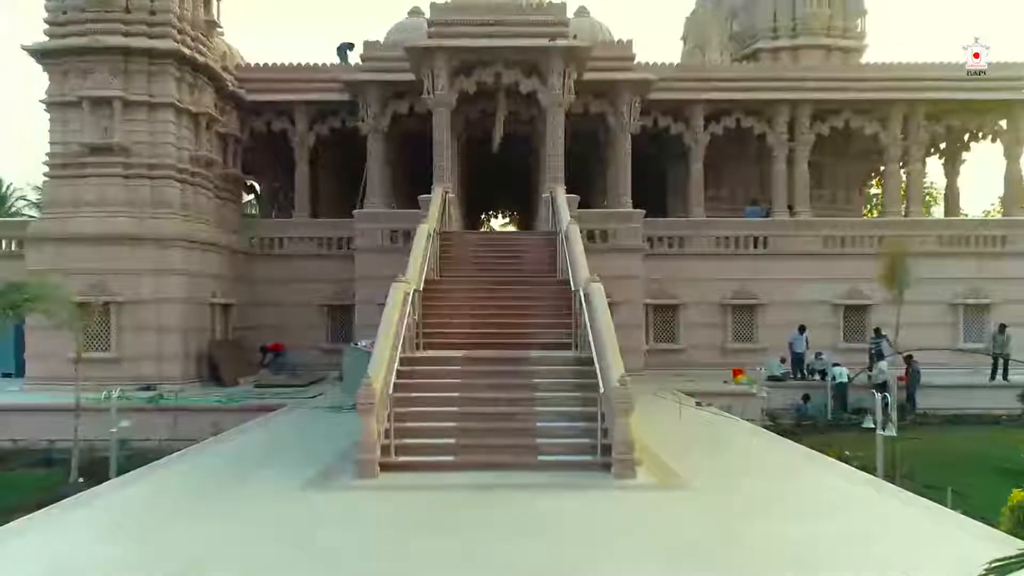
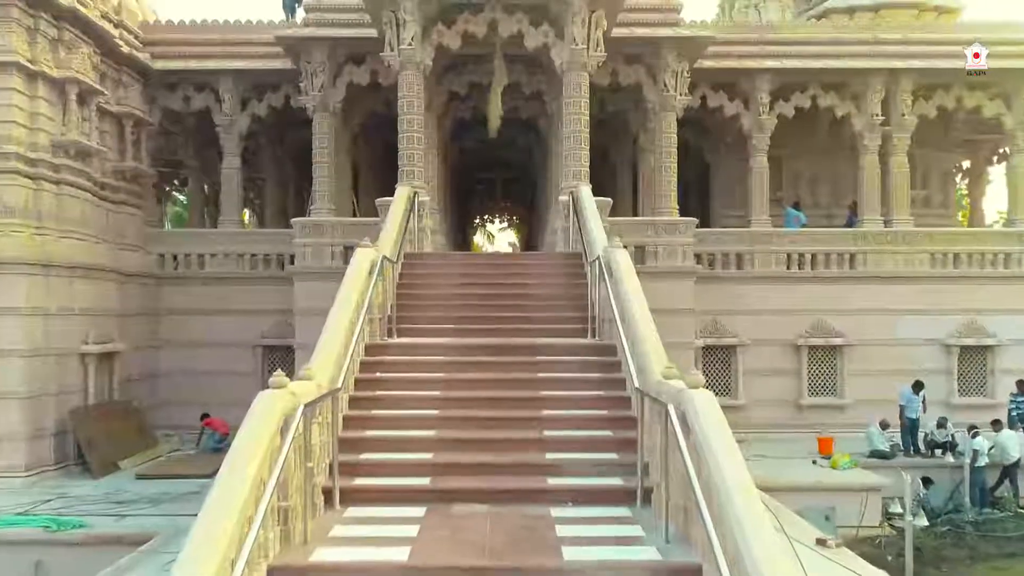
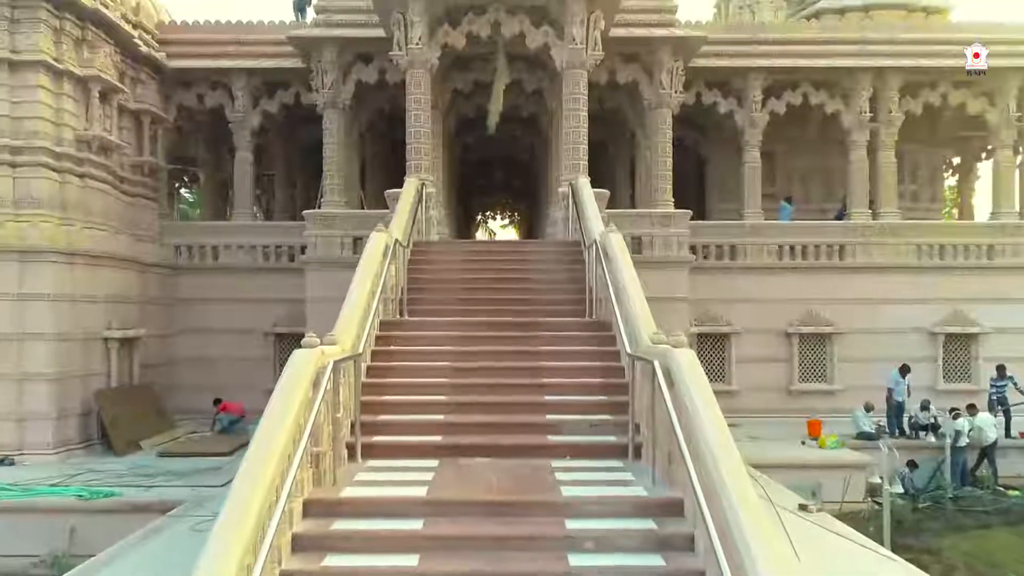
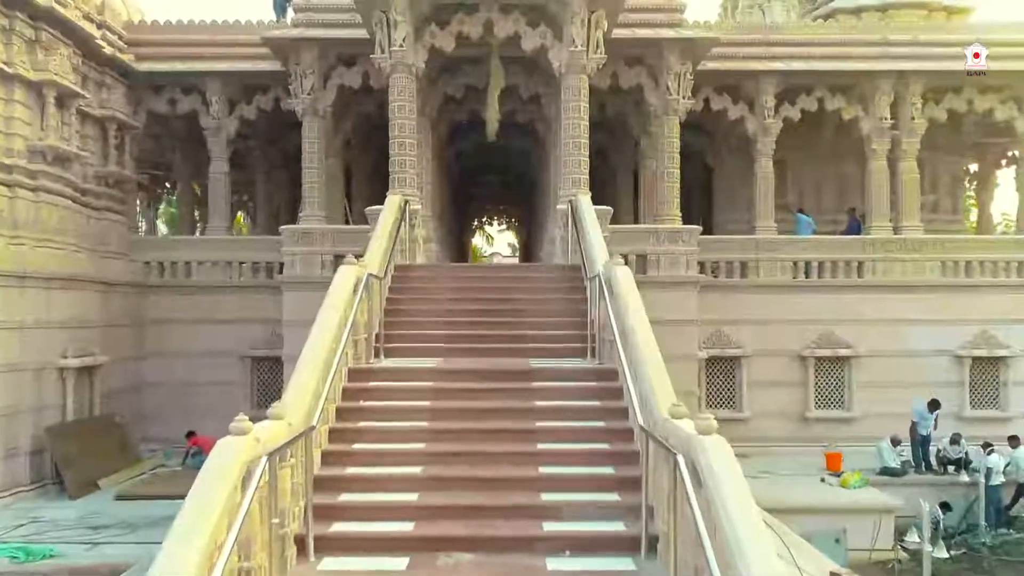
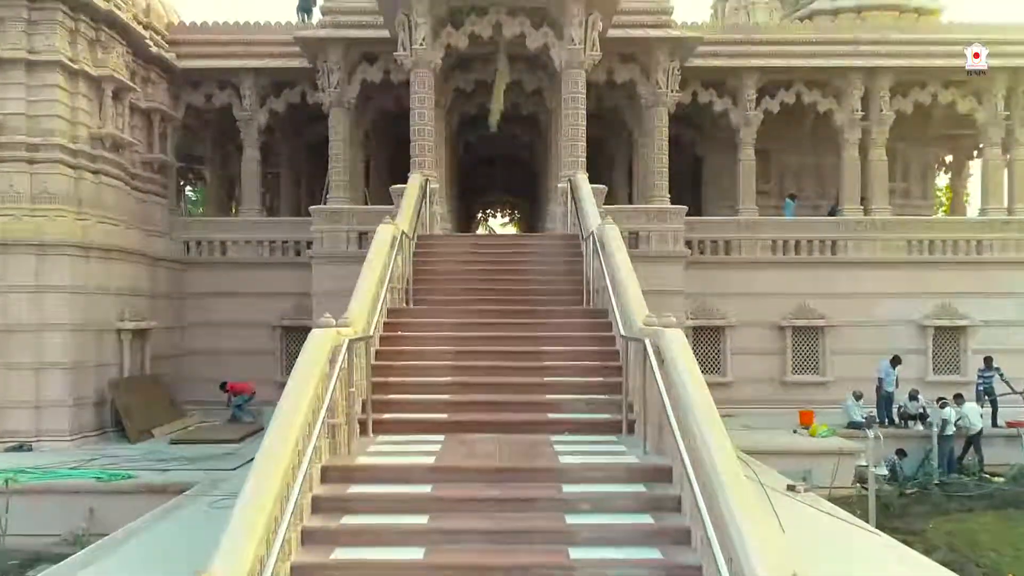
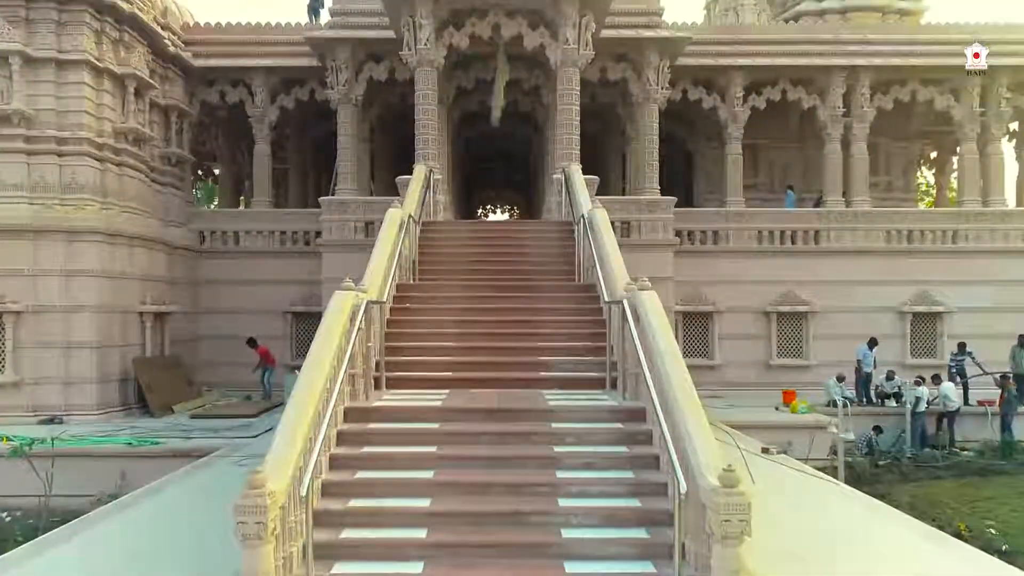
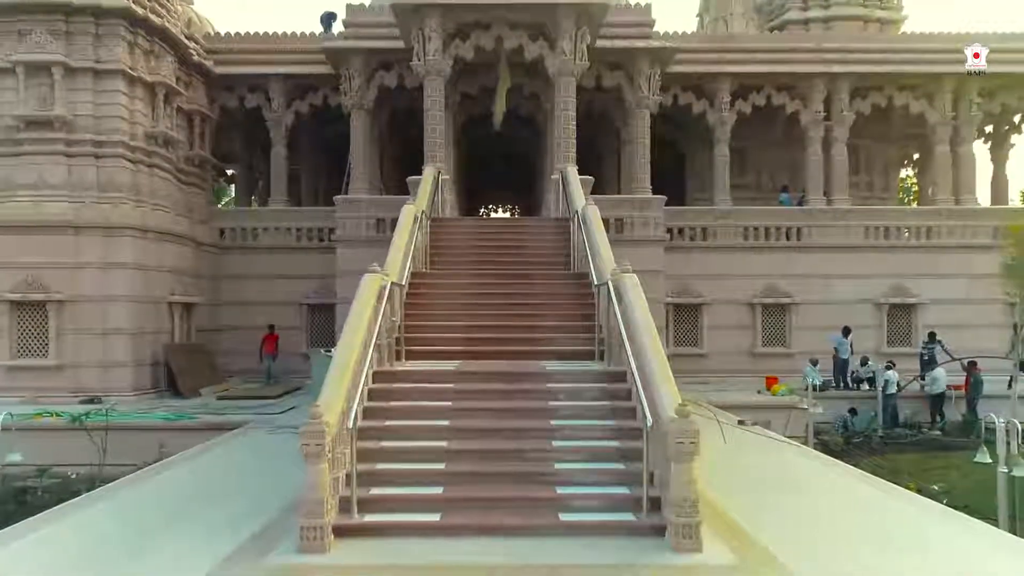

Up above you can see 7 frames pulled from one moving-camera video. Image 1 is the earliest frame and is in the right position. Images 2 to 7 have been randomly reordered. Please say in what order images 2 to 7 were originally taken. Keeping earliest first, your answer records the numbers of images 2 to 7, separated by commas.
7, 6, 5, 3, 2, 4
